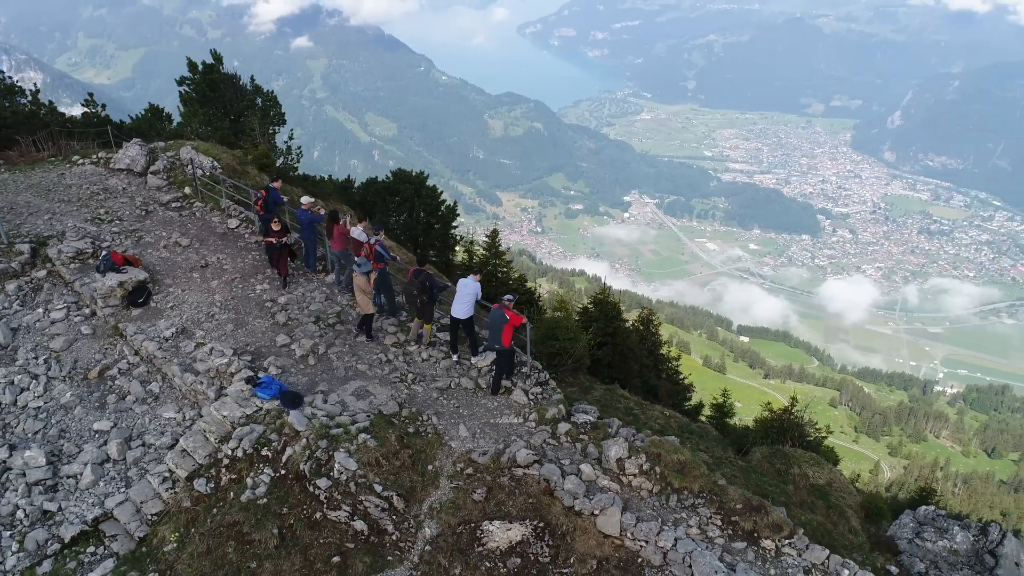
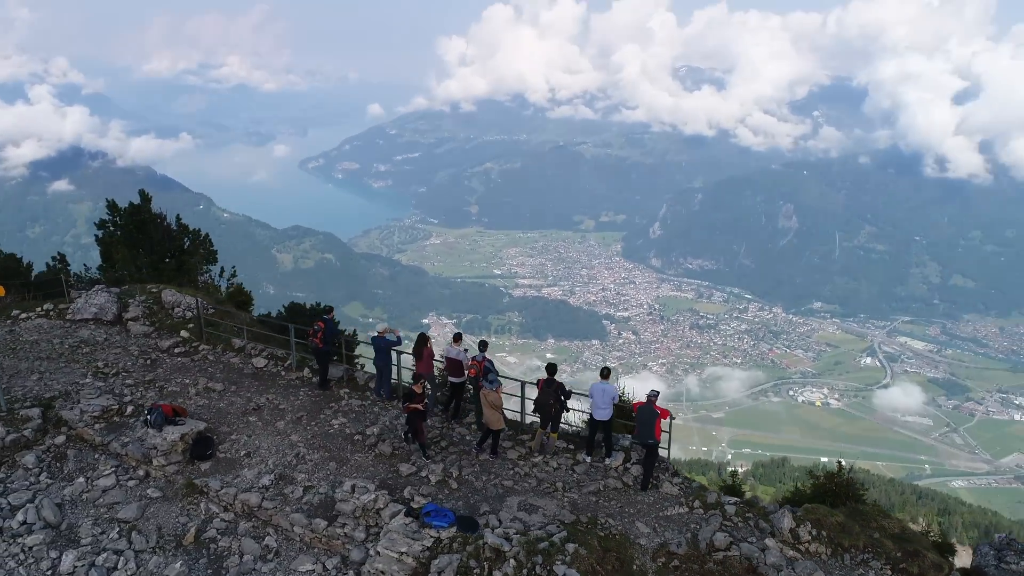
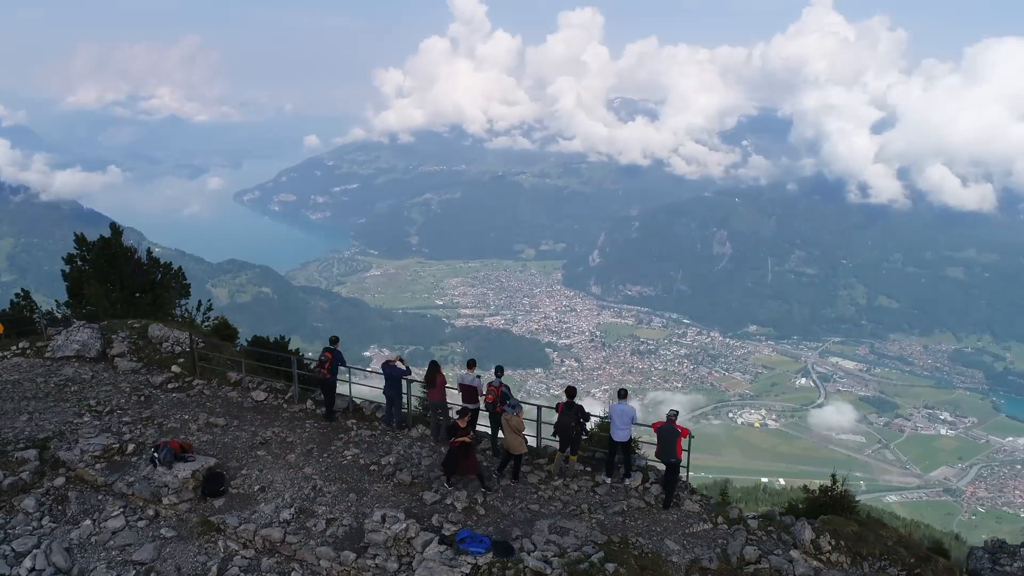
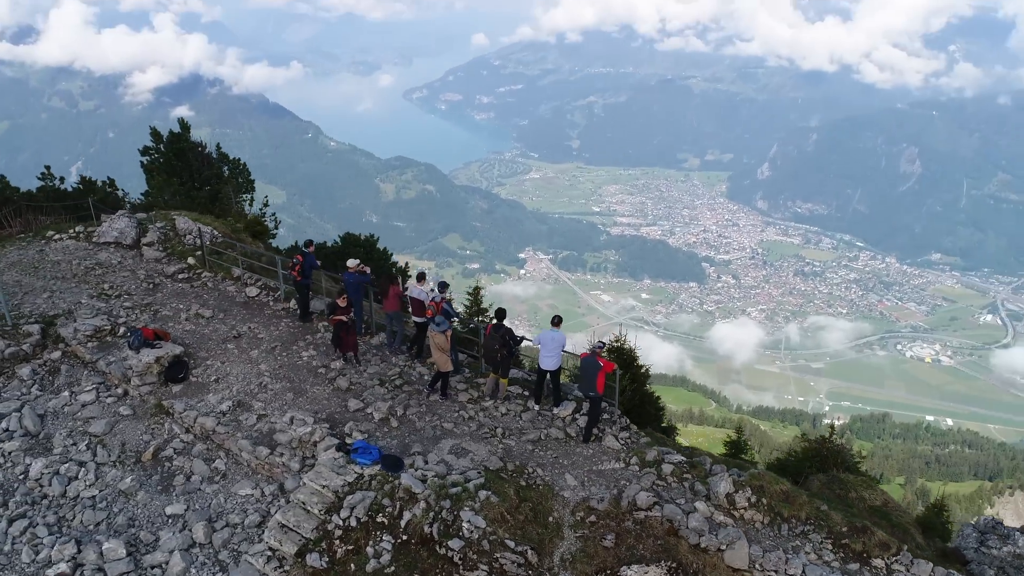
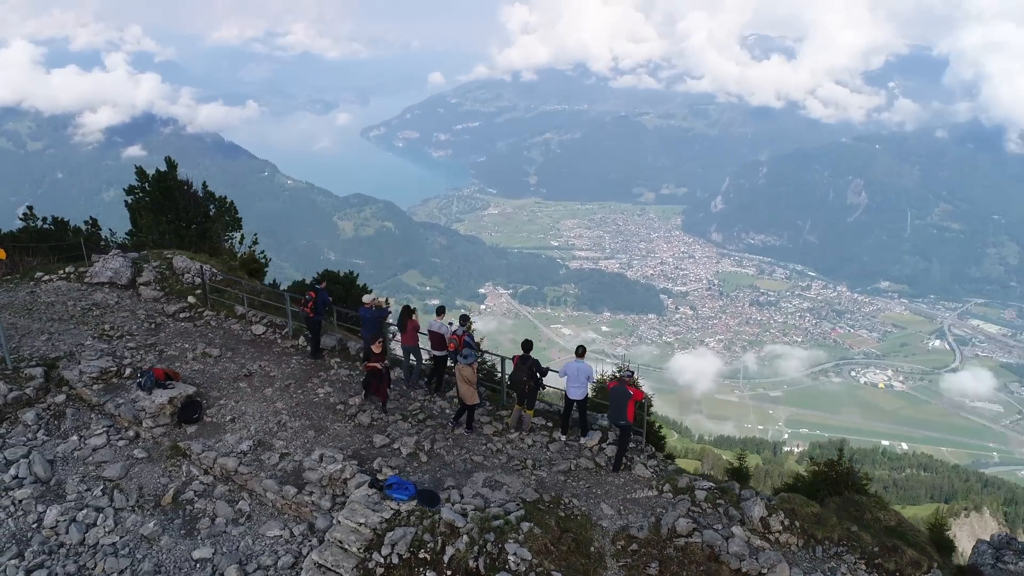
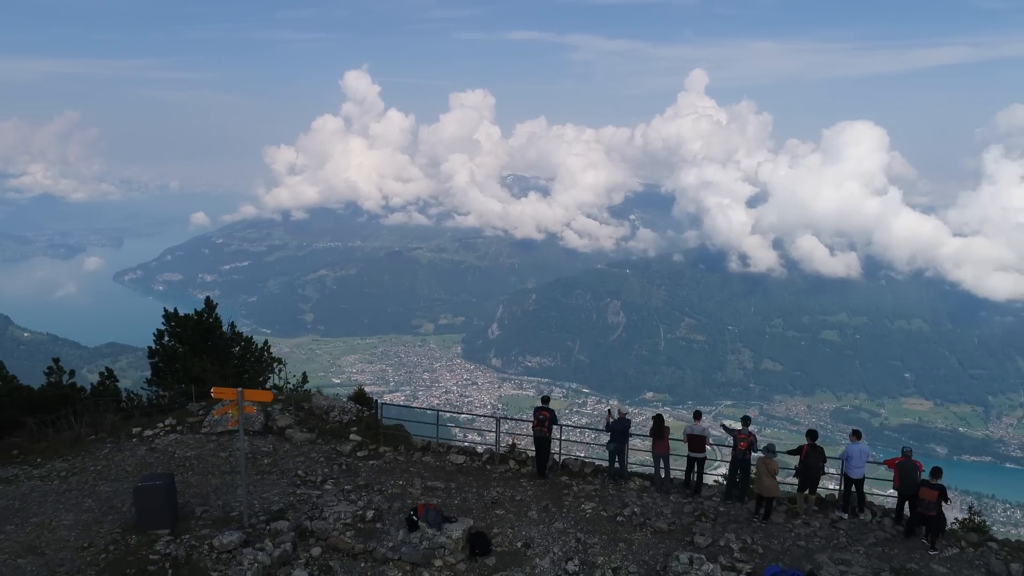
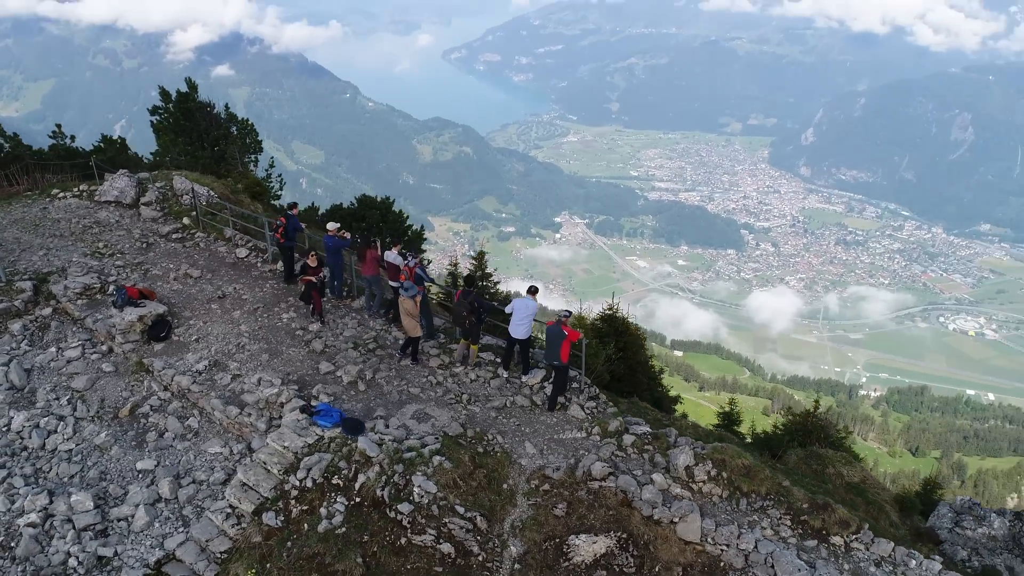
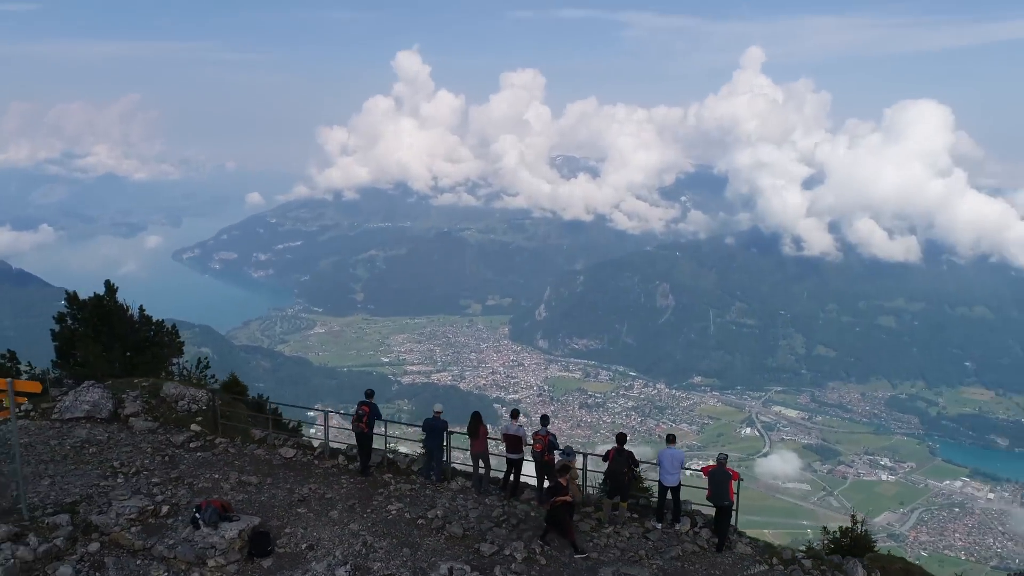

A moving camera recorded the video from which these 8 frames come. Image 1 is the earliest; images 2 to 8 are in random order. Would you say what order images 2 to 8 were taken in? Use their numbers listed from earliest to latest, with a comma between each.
7, 4, 5, 2, 3, 8, 6
